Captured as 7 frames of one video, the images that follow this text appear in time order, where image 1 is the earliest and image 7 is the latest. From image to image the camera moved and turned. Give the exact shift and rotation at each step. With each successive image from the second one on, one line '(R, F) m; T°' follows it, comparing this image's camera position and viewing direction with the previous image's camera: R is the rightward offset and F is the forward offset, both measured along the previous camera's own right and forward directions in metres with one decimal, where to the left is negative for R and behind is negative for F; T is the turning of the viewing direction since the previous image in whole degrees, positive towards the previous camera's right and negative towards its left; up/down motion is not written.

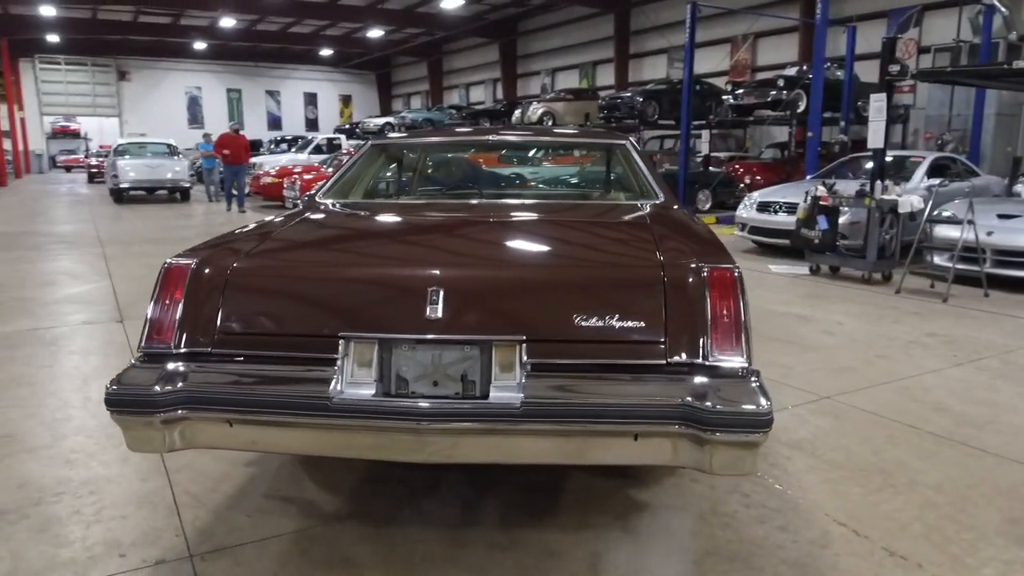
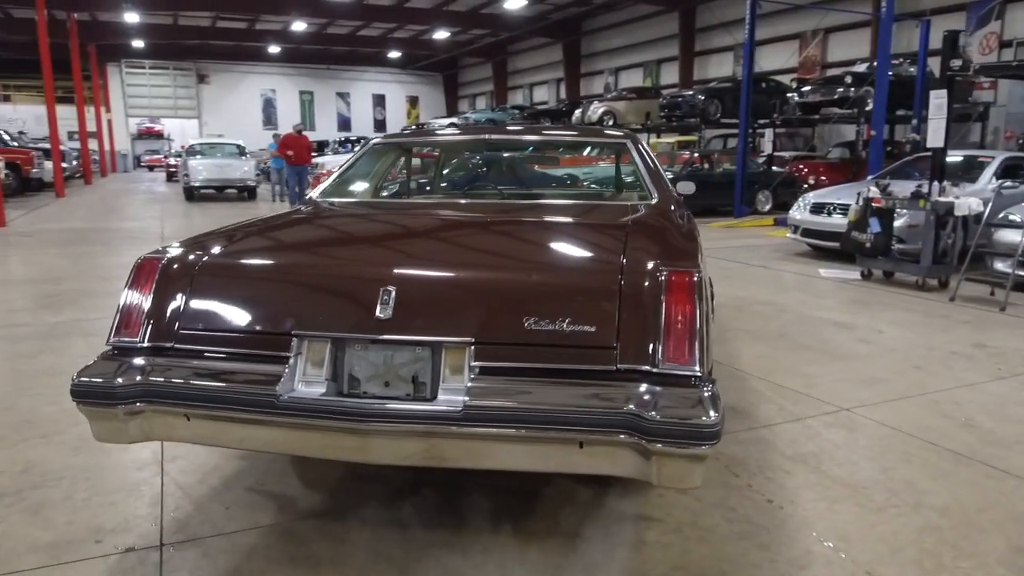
(+0.3, +0.1) m; -5°
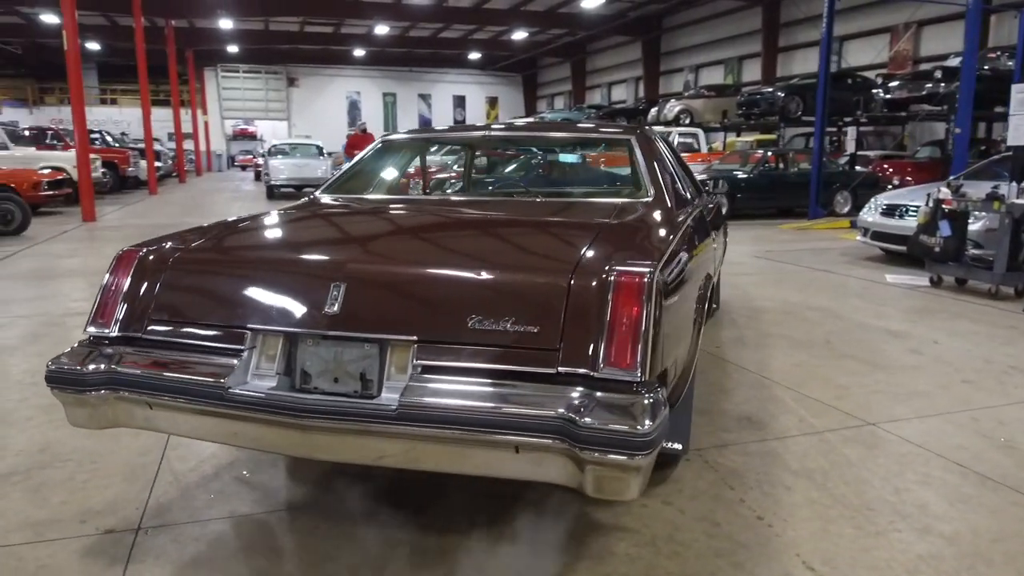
(+0.4, +0.1) m; -6°
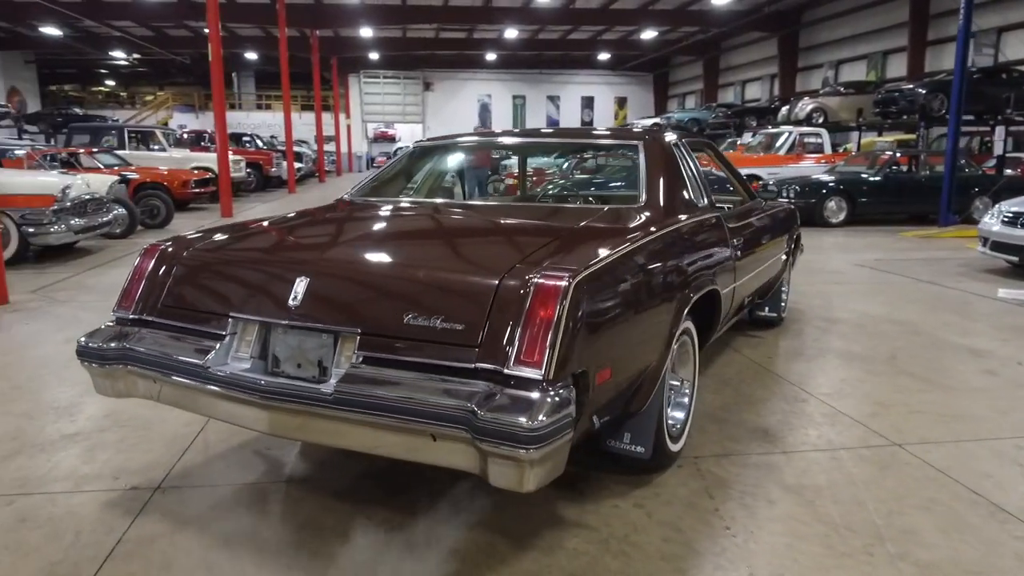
(+0.6, -0.1) m; -10°
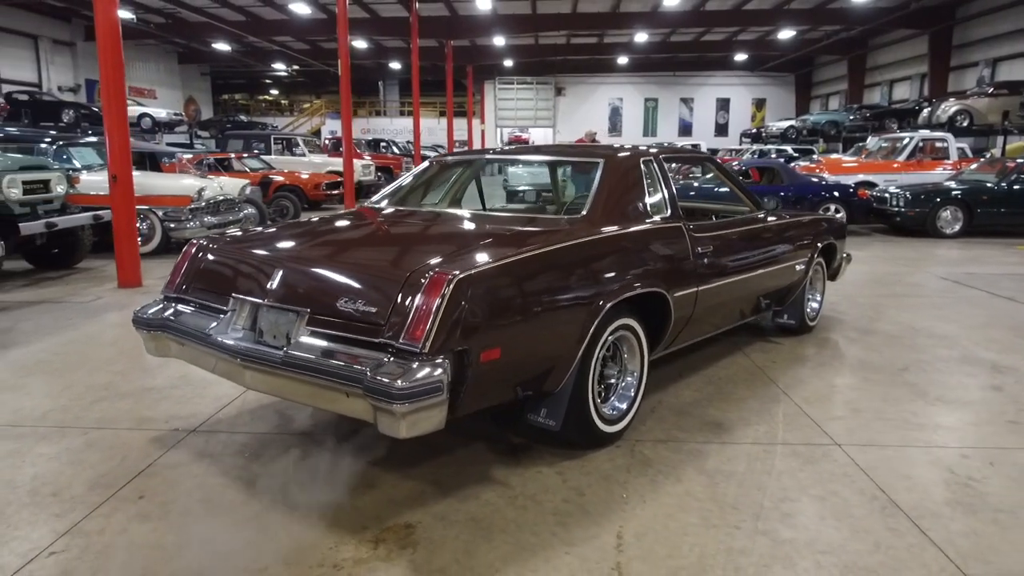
(+0.8, -0.4) m; -11°
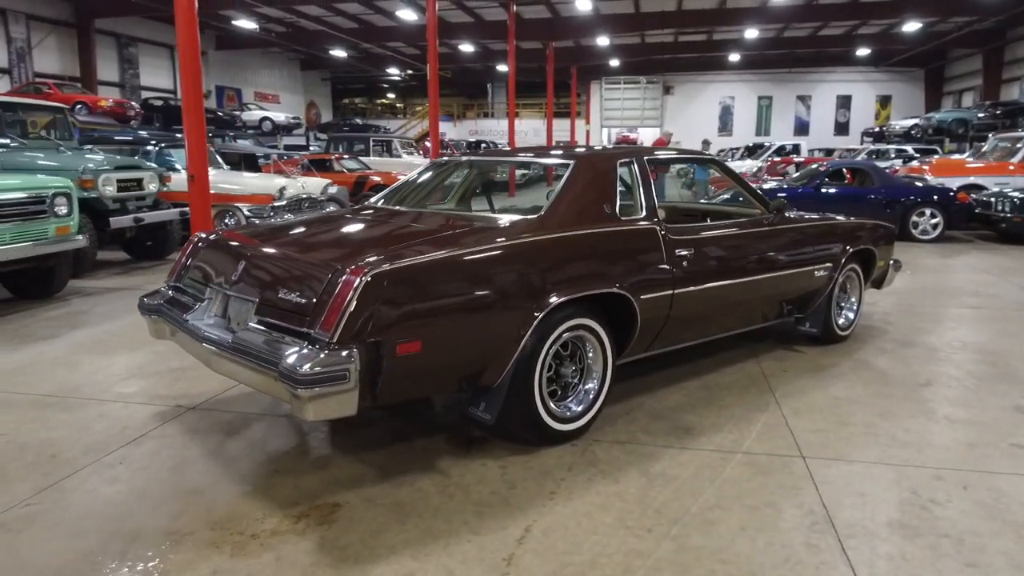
(+0.7, 0.0) m; -9°
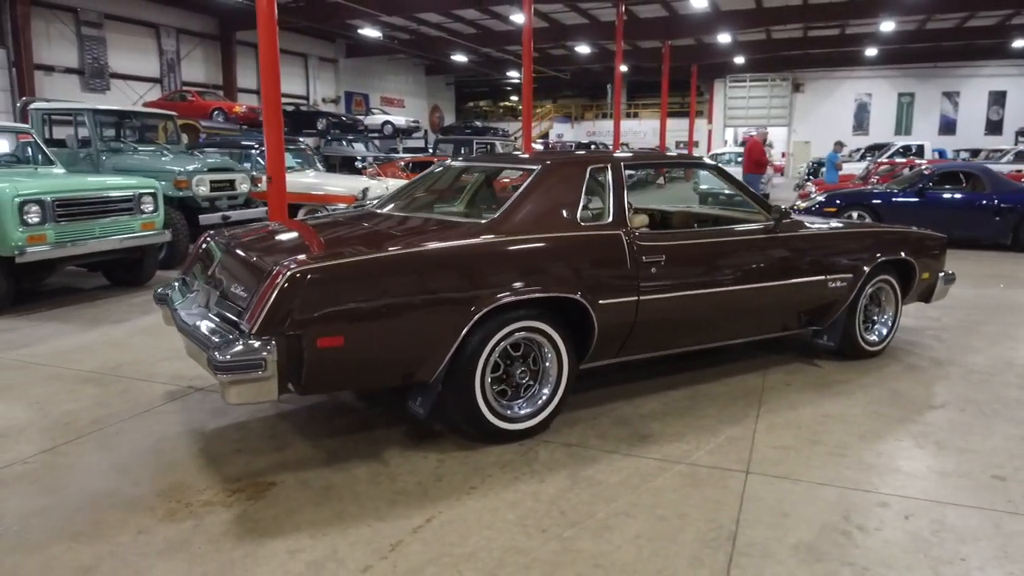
(+0.8, 0.0) m; -10°
